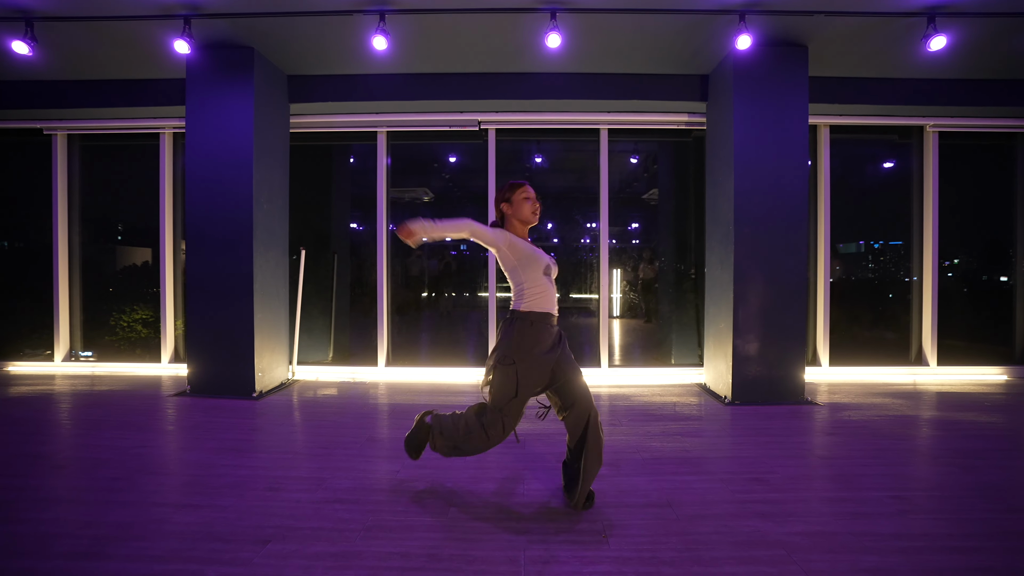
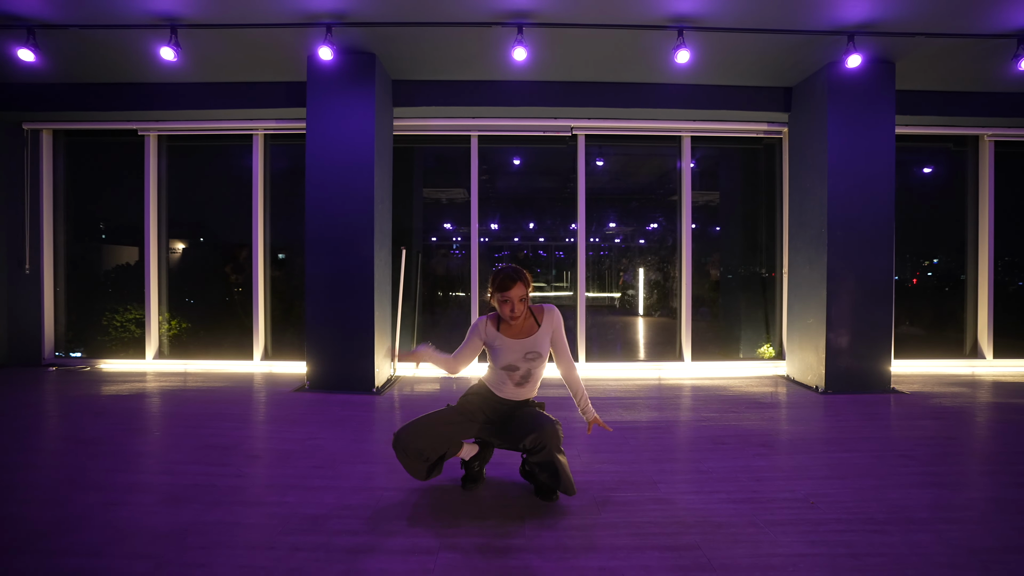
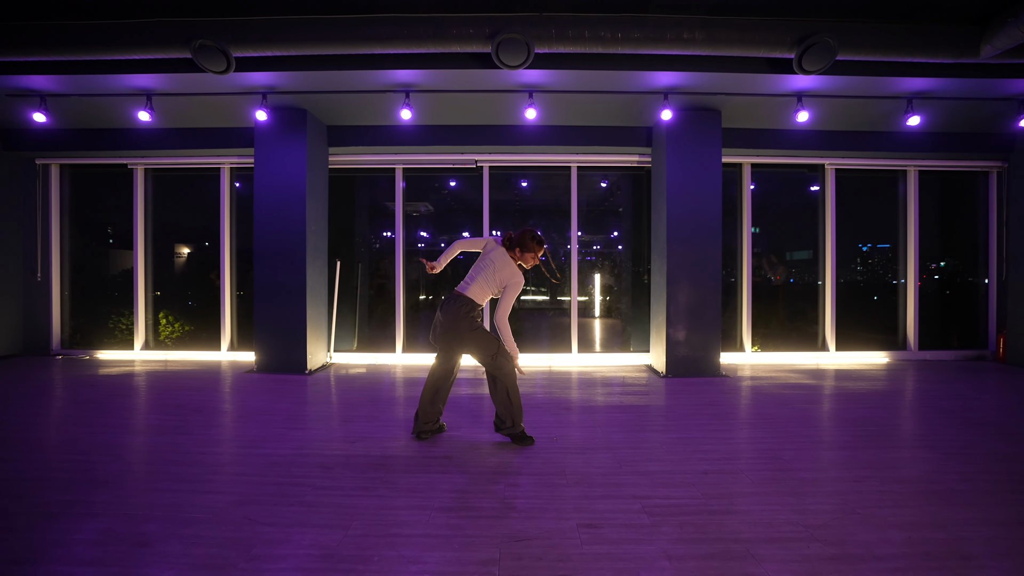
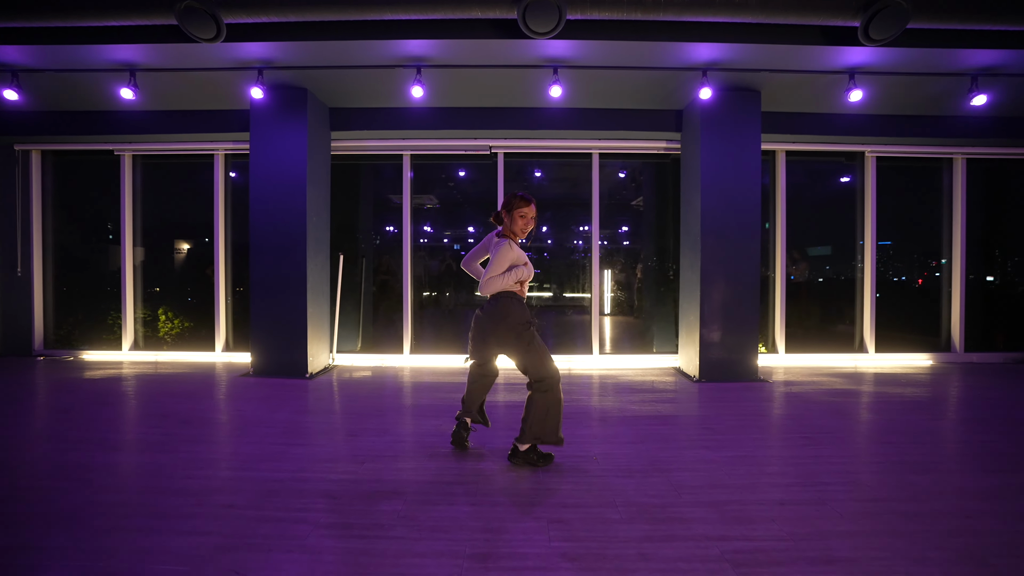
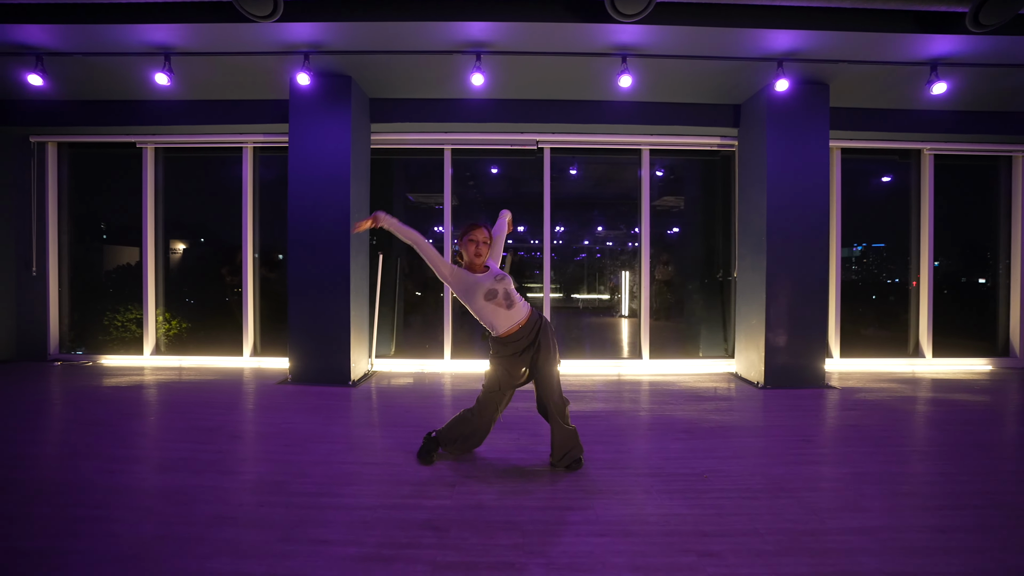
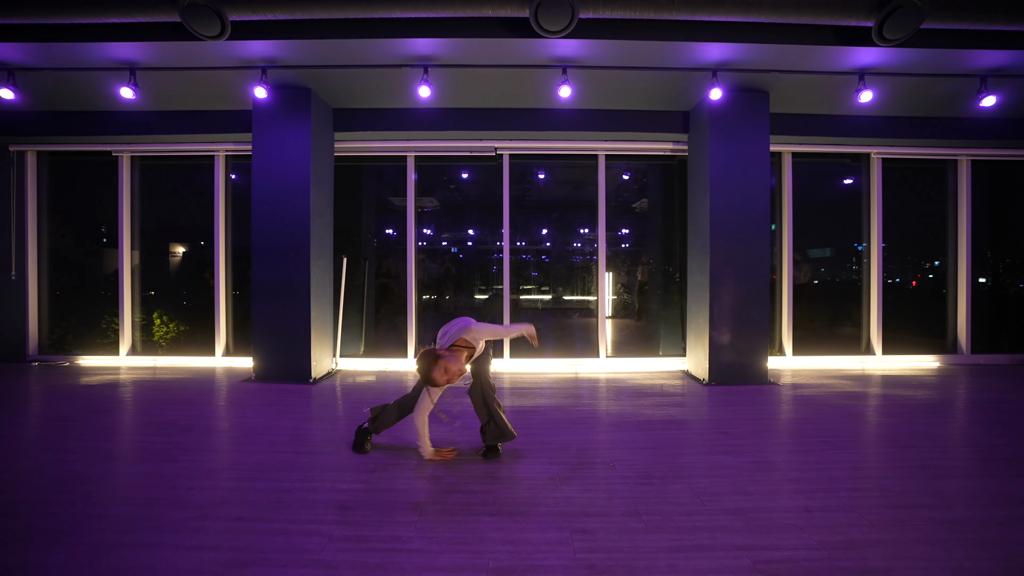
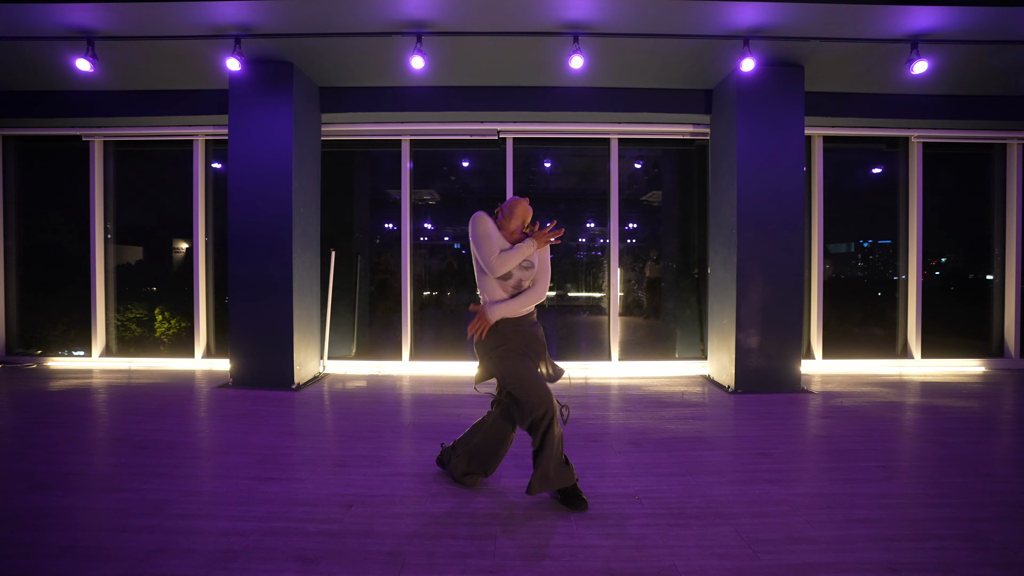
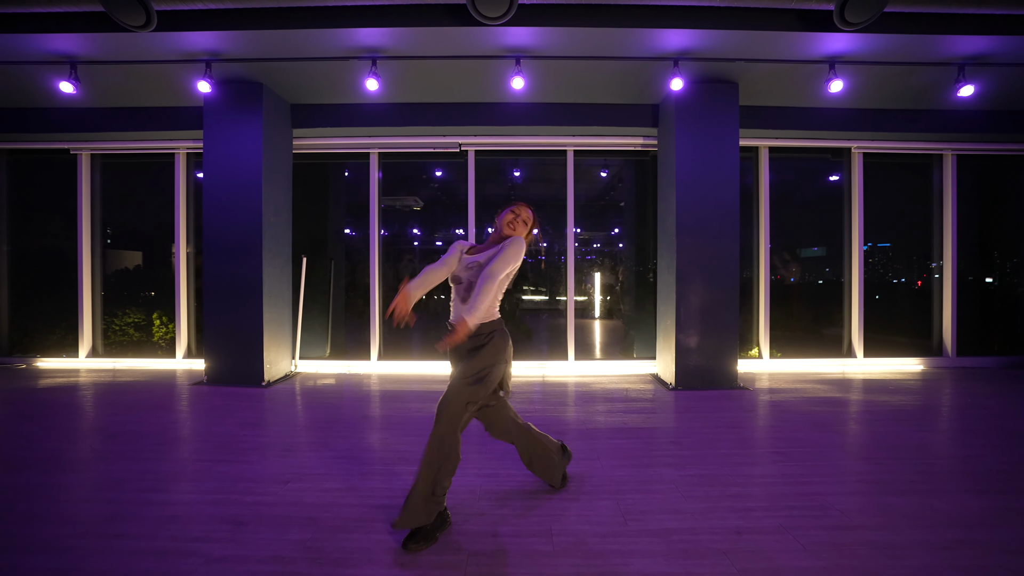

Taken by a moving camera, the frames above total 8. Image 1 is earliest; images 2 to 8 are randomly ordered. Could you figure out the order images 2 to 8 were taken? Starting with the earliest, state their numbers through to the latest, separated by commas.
8, 3, 4, 7, 6, 5, 2
